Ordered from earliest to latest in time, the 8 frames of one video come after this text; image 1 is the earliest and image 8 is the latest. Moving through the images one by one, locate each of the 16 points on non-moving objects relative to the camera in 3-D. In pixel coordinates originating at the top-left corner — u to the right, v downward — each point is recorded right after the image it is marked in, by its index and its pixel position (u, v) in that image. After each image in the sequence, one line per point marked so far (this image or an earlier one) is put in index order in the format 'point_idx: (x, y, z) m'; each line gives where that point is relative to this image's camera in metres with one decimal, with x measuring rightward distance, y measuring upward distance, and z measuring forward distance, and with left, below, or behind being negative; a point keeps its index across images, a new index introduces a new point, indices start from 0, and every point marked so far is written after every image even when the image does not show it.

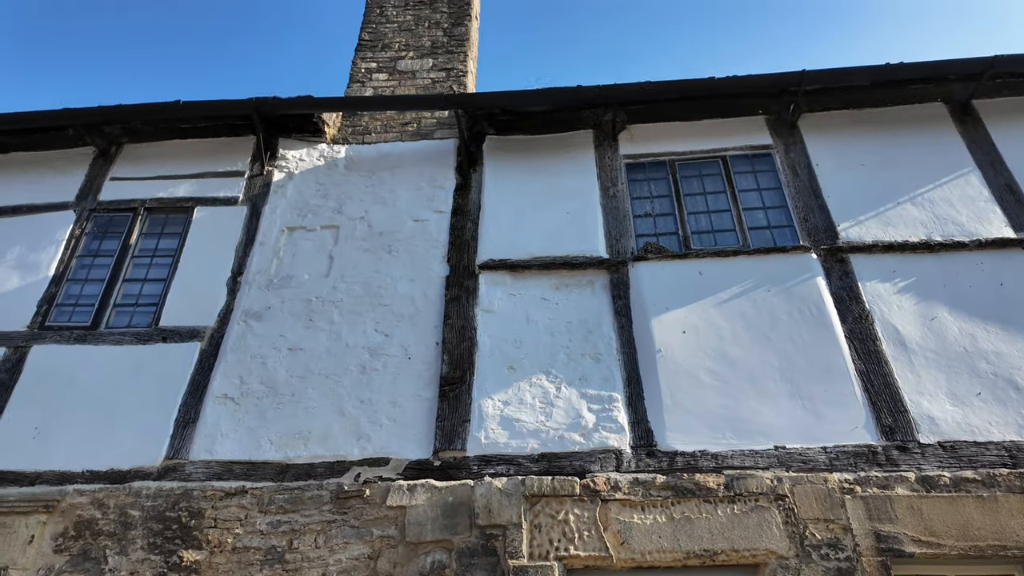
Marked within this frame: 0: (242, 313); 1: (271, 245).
0: (-2.2, -0.2, +4.9) m
1: (-2.1, +0.4, +5.3) m
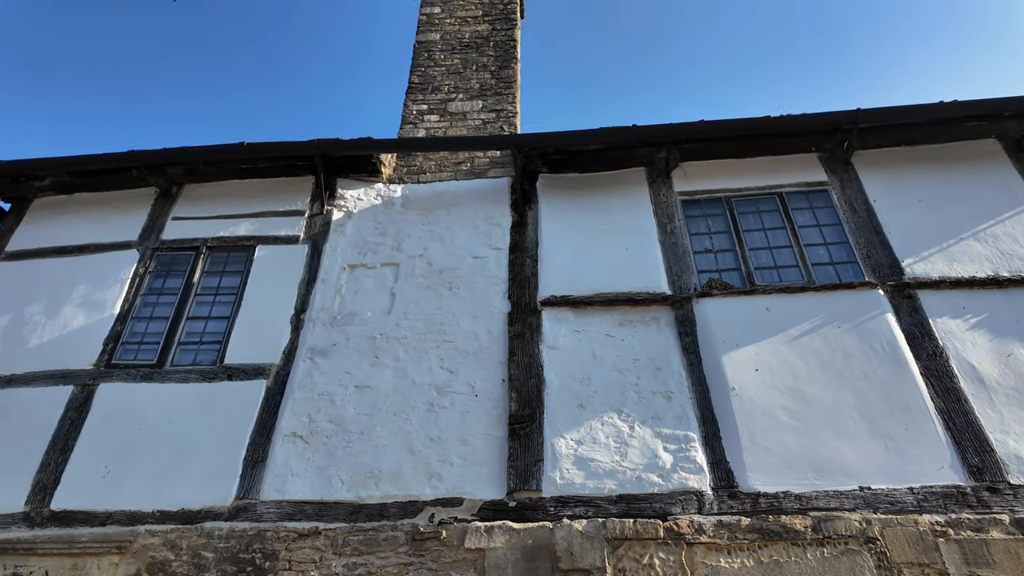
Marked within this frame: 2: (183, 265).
0: (-1.7, -0.5, +4.9) m
1: (-1.6, +0.1, +5.3) m
2: (-3.1, +0.2, +5.6) m
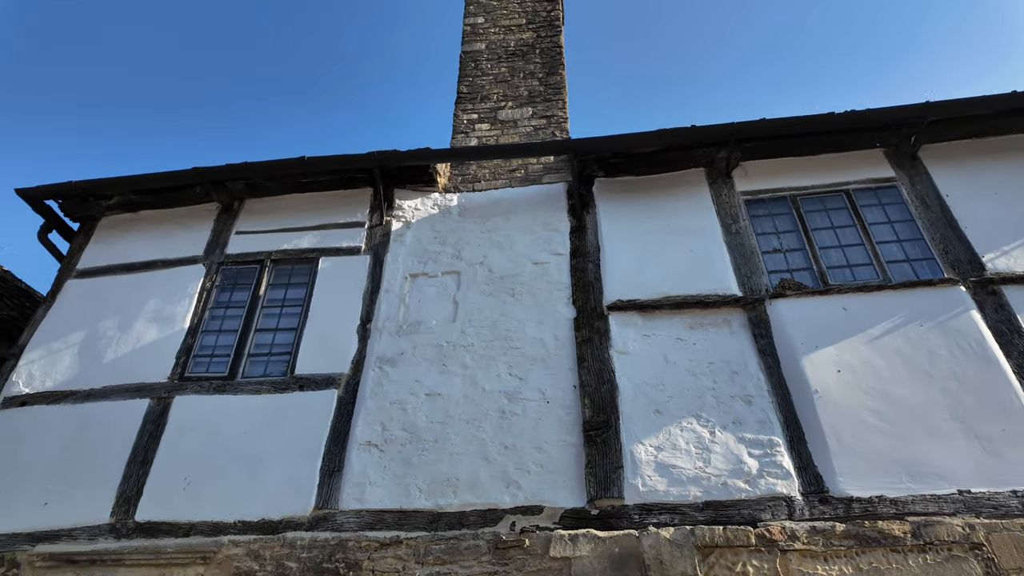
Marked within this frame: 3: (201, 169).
0: (-1.1, -0.6, +4.9) m
1: (-1.1, 0.0, +5.4) m
2: (-2.5, +0.1, +5.7) m
3: (-3.1, +1.2, +6.0) m
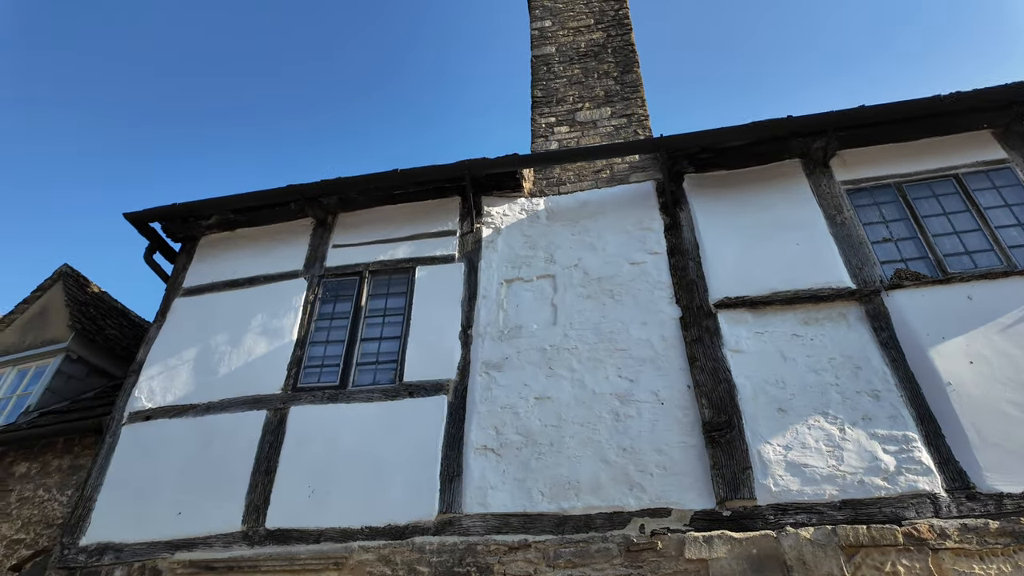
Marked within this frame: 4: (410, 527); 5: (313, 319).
0: (-0.3, -0.6, +5.0) m
1: (-0.2, -0.1, +5.4) m
2: (-1.6, 0.0, +5.9) m
3: (-2.2, +1.0, +6.2) m
4: (-0.7, -1.7, +4.3) m
5: (-1.9, -0.3, +5.7) m
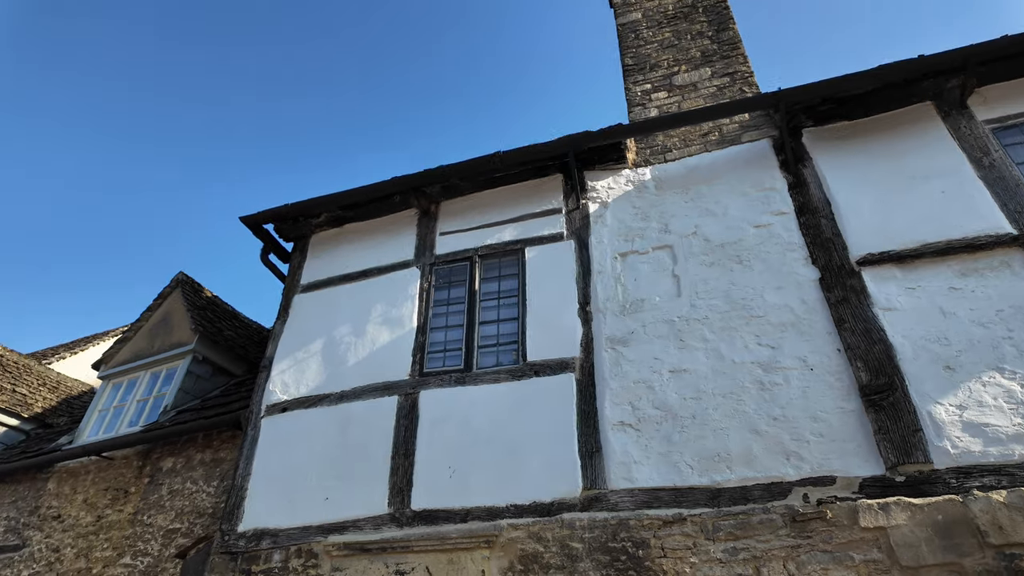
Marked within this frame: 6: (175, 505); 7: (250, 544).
0: (+0.8, -0.4, +4.9) m
1: (+0.9, +0.1, +5.3) m
2: (-0.5, +0.1, +5.9) m
3: (-1.2, +1.1, +6.2) m
4: (+0.3, -1.5, +4.3) m
5: (-0.8, -0.2, +5.8) m
6: (-3.5, -2.2, +6.2) m
7: (-2.2, -2.1, +5.0) m
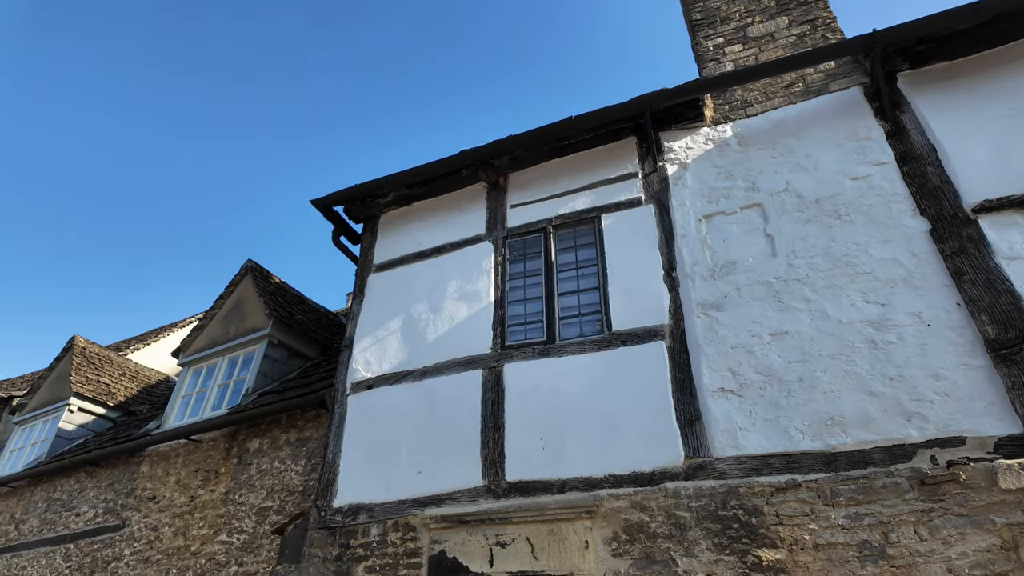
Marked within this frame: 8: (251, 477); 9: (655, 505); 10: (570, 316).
0: (+1.5, -0.1, +4.7) m
1: (+1.6, +0.5, +5.1) m
2: (+0.2, +0.4, +5.8) m
3: (-0.5, +1.4, +6.2) m
4: (+1.0, -1.3, +4.2) m
5: (-0.1, +0.1, +5.7) m
6: (-2.6, -2.1, +6.4) m
7: (-1.4, -1.9, +5.1) m
8: (-2.9, -2.1, +6.6) m
9: (+1.0, -1.5, +4.1) m
10: (+0.5, -0.2, +5.2) m
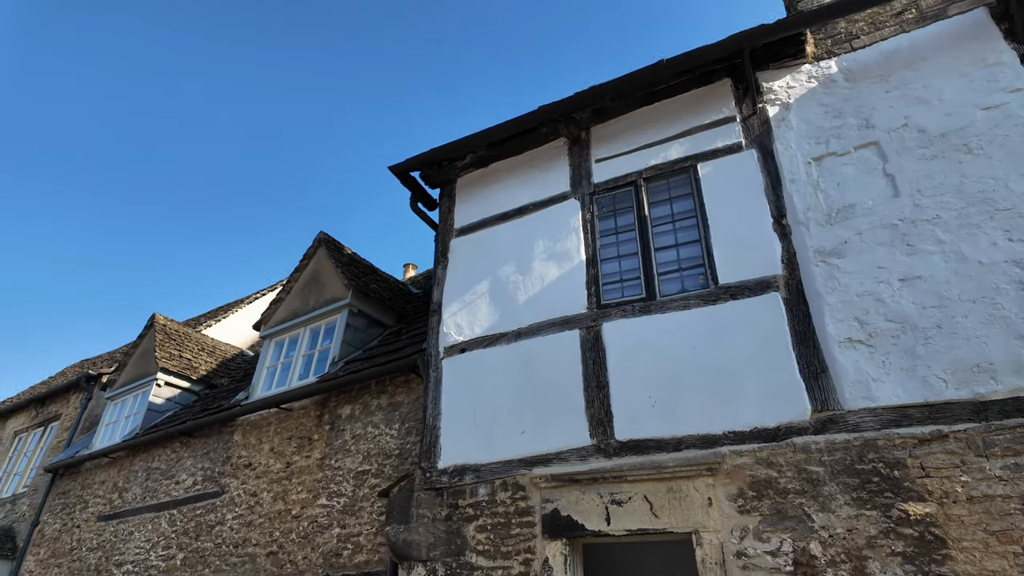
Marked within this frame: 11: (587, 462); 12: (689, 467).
0: (+2.3, +0.3, +4.5) m
1: (+2.3, +0.9, +4.8) m
2: (+1.1, +0.8, +5.6) m
3: (+0.4, +1.8, +5.9) m
4: (+1.8, -0.9, +4.0) m
5: (+0.8, +0.5, +5.5) m
6: (-1.6, -1.7, +6.5) m
7: (-0.5, -1.6, +5.1) m
8: (-1.9, -1.7, +6.7) m
9: (+1.8, -1.1, +3.9) m
10: (+1.3, +0.1, +5.1) m
11: (+0.6, -1.3, +4.6) m
12: (+1.2, -1.2, +4.2) m
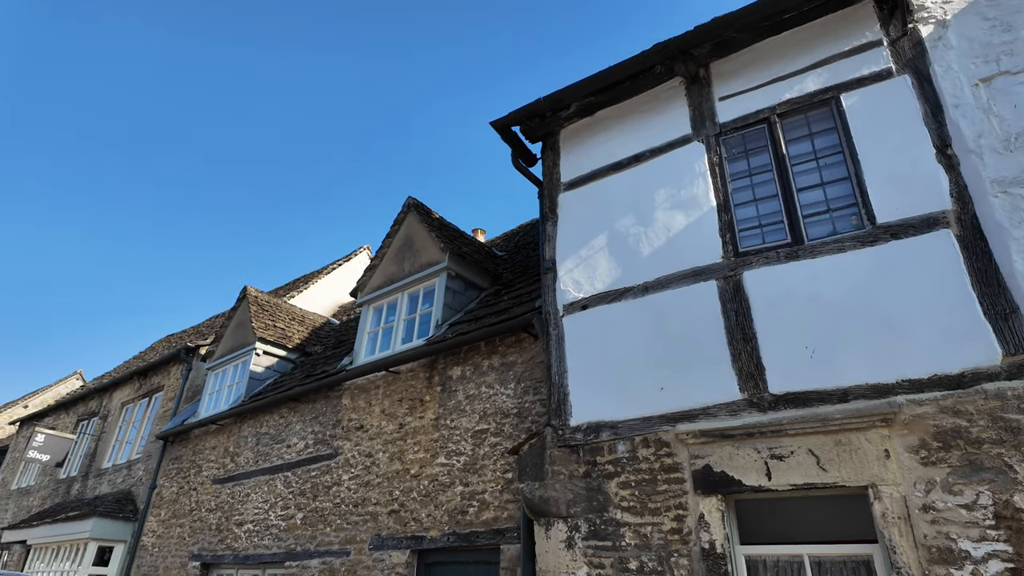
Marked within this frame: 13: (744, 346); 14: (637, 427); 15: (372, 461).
0: (+3.3, +0.7, +4.1) m
1: (+3.3, +1.3, +4.4) m
2: (+2.1, +1.3, +5.2) m
3: (+1.4, +2.3, +5.6) m
4: (+2.8, -0.5, +3.7) m
5: (+1.9, +0.9, +5.2) m
6: (-0.4, -1.3, +6.5) m
7: (+0.6, -1.2, +5.0) m
8: (-0.6, -1.3, +6.7) m
9: (+2.8, -0.7, +3.6) m
10: (+2.4, +0.6, +4.7) m
11: (+1.6, -0.9, +4.4) m
12: (+2.3, -0.8, +3.9) m
13: (+1.8, -0.4, +4.5) m
14: (+1.0, -1.1, +4.8) m
15: (-1.7, -2.1, +7.5) m
